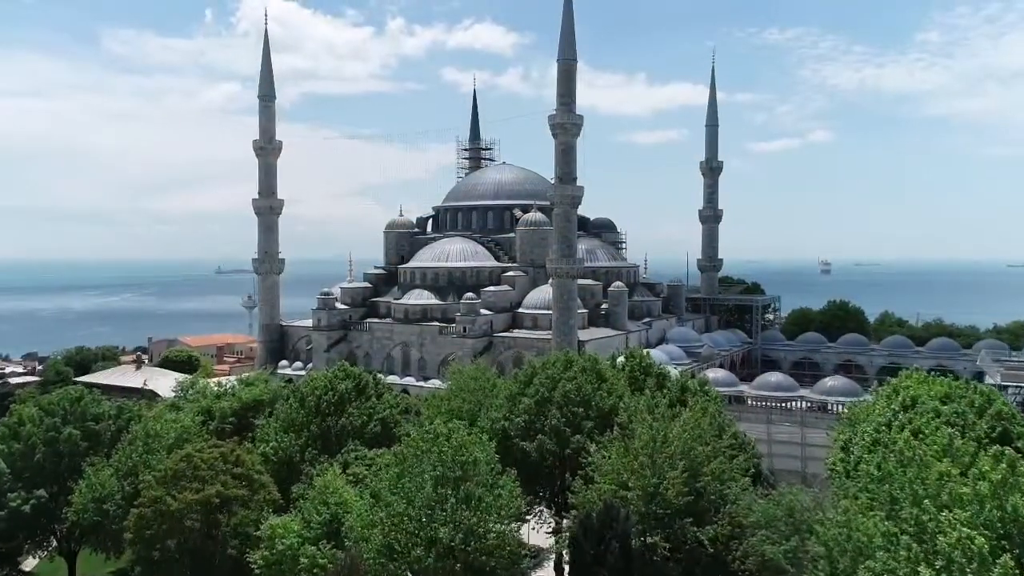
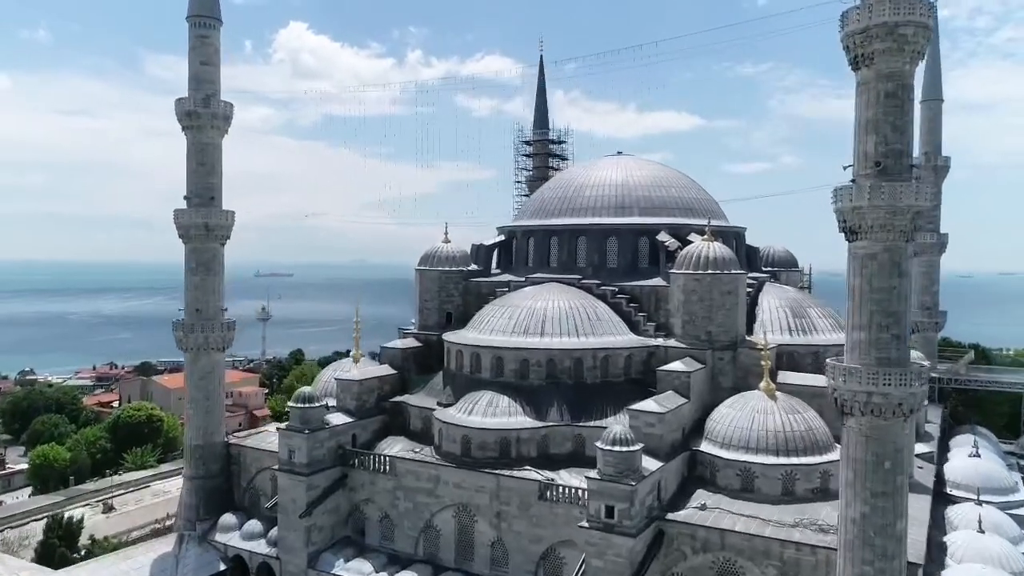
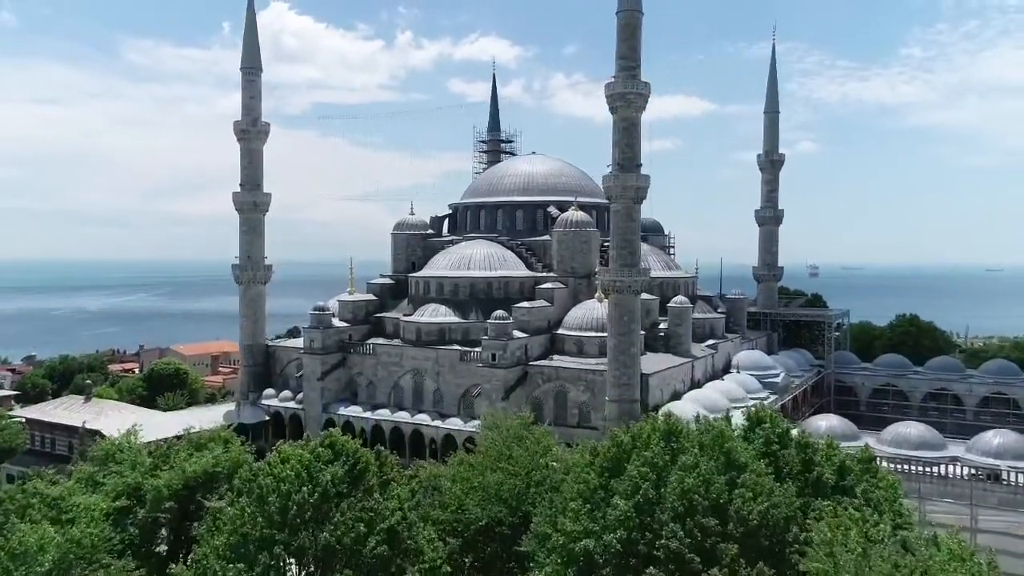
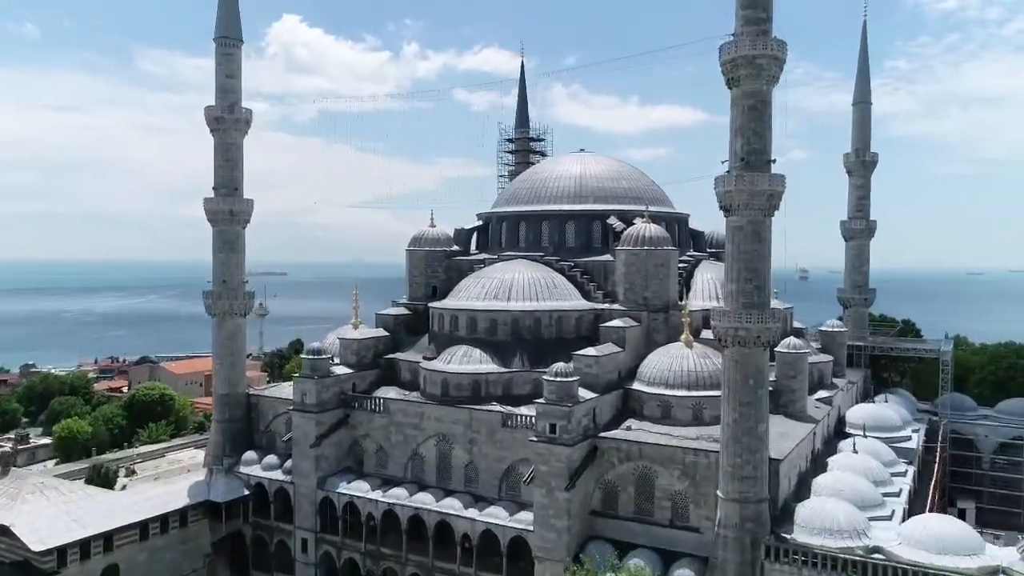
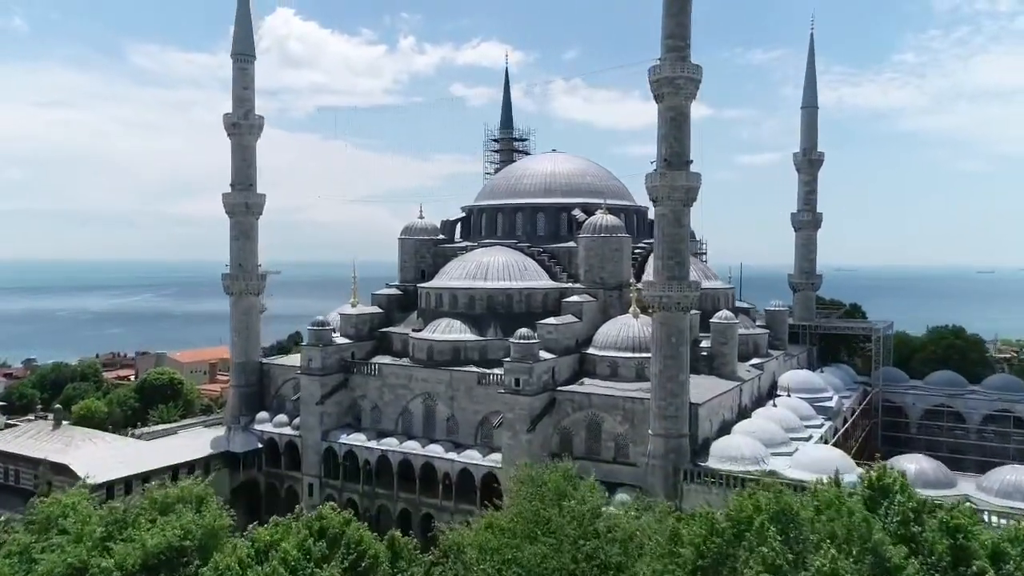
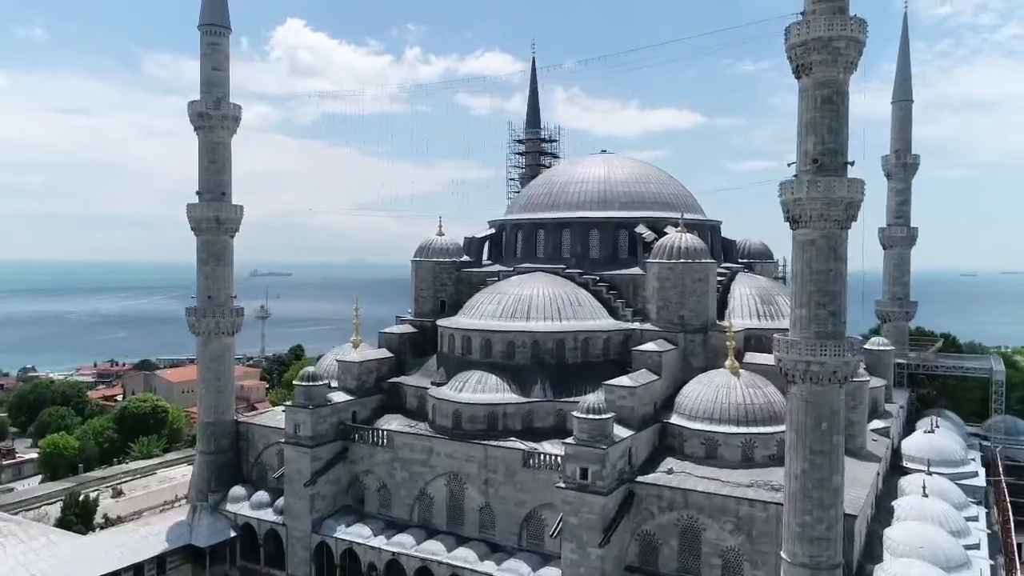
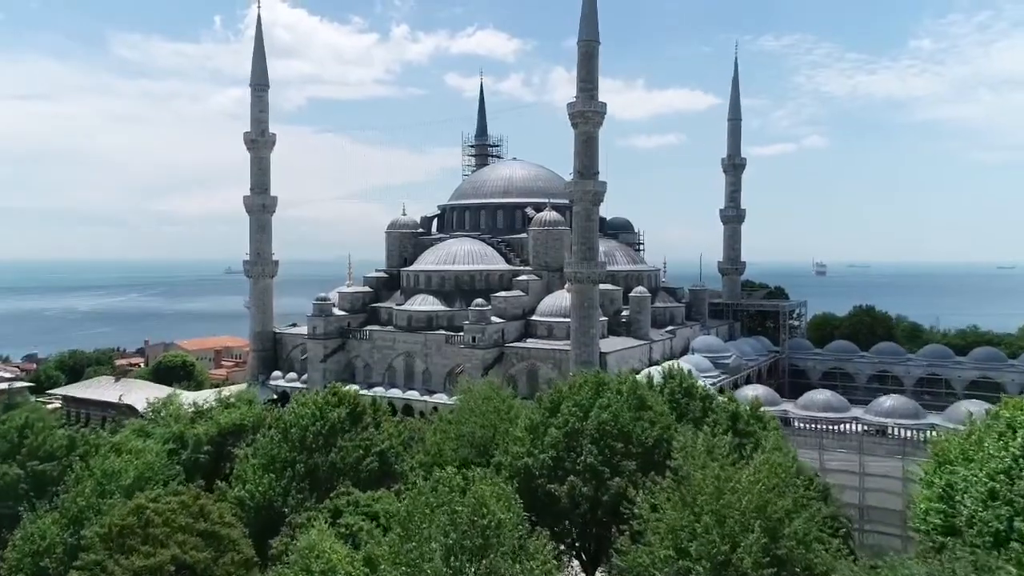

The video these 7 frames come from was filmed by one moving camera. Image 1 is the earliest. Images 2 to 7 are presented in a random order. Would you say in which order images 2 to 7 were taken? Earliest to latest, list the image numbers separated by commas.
7, 3, 5, 4, 6, 2
